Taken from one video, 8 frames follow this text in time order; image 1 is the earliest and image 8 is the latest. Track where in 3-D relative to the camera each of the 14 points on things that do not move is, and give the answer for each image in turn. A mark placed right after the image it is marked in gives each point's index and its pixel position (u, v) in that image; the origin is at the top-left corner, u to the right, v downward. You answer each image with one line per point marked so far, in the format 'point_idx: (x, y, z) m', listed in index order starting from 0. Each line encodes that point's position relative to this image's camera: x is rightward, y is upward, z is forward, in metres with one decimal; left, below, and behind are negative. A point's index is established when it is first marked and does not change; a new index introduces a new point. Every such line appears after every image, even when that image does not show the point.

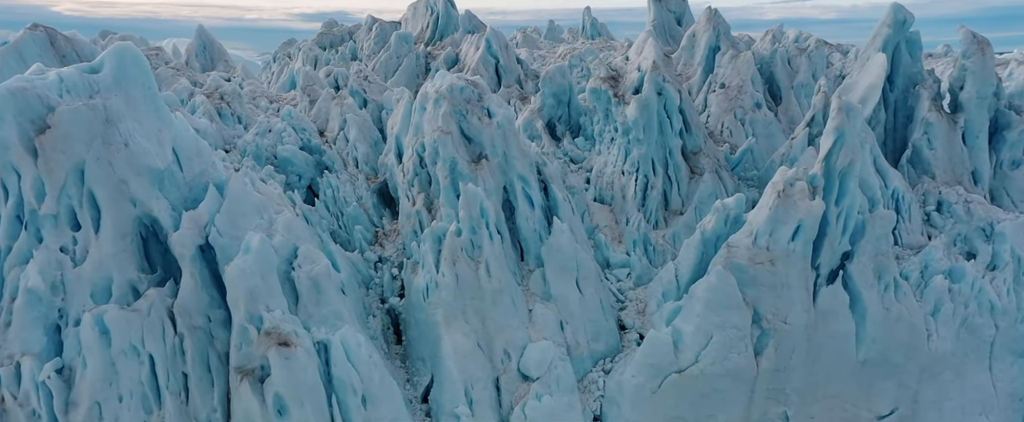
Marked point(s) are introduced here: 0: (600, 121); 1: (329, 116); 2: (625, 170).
0: (+1.8, +1.9, +14.7) m
1: (-3.6, +1.8, +13.7) m
2: (+2.2, +0.8, +13.8) m
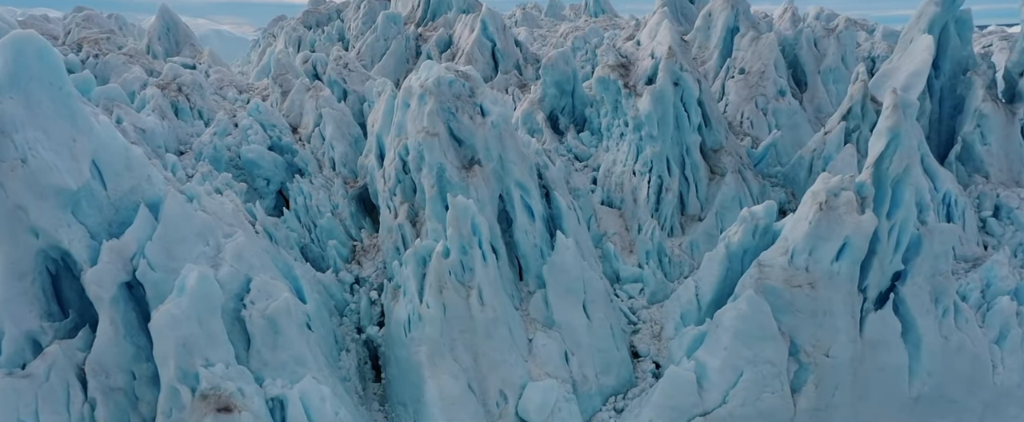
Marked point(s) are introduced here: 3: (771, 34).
0: (+1.8, +1.8, +13.2) m
1: (-3.6, +1.7, +12.1) m
2: (+2.2, +0.7, +12.3) m
3: (+5.9, +4.0, +15.9) m
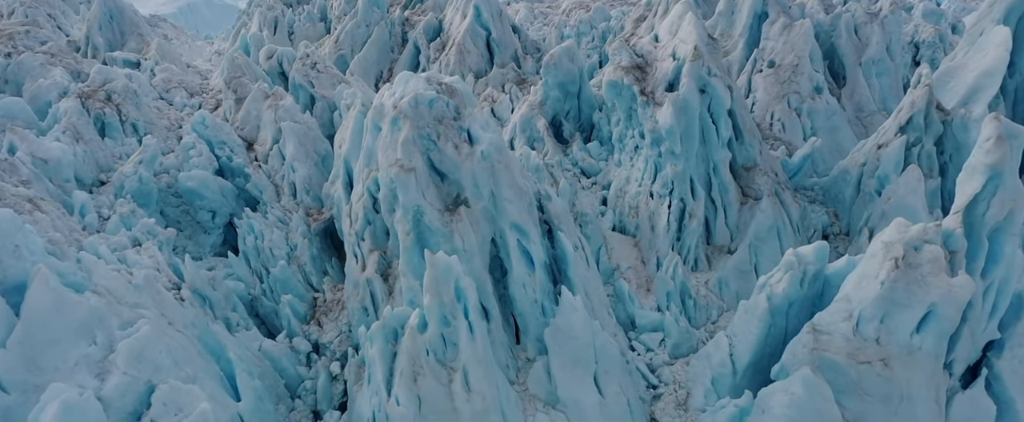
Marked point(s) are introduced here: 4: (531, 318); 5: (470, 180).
0: (+1.7, +1.4, +11.2) m
1: (-3.7, +1.3, +10.2) m
2: (+2.1, +0.3, +10.4) m
3: (+5.8, +3.8, +13.9) m
4: (+0.2, -1.2, +7.8) m
5: (-0.5, +0.3, +7.6) m
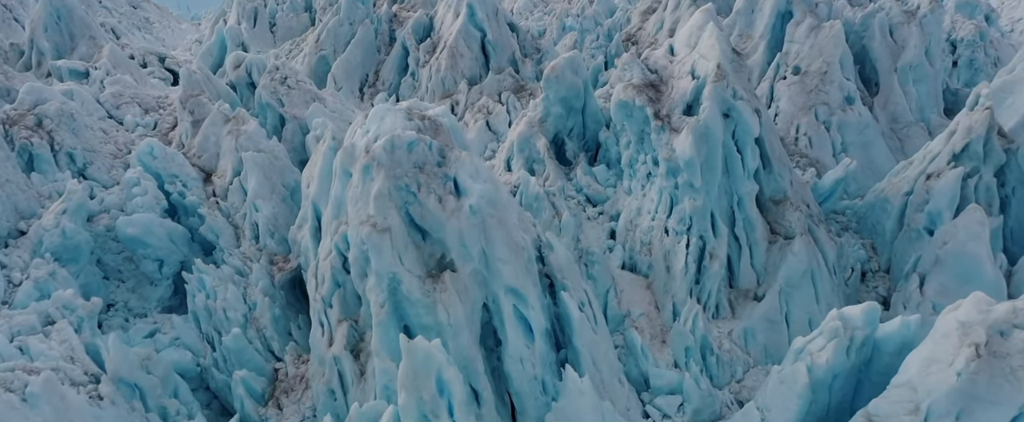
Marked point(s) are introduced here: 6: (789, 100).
0: (+1.7, +0.9, +9.9) m
1: (-3.7, +0.8, +8.9) m
2: (+2.1, -0.2, +9.2) m
3: (+5.8, +3.4, +12.5) m
4: (+0.2, -1.8, +6.6) m
5: (-0.5, -0.2, +6.3) m
6: (+4.9, +2.0, +12.4) m
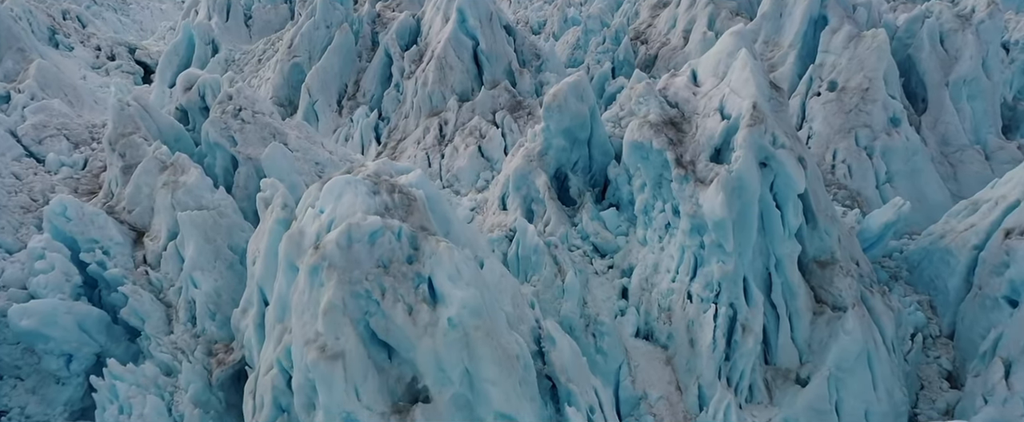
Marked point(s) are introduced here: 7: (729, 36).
0: (+1.6, +0.3, +8.4) m
1: (-3.8, +0.1, +7.4) m
2: (+2.0, -0.9, +7.7) m
3: (+5.7, +2.8, +10.9) m
4: (+0.1, -2.6, +5.2) m
5: (-0.6, -1.0, +4.9) m
6: (+4.8, +1.4, +10.8) m
7: (+2.6, +2.1, +8.3) m
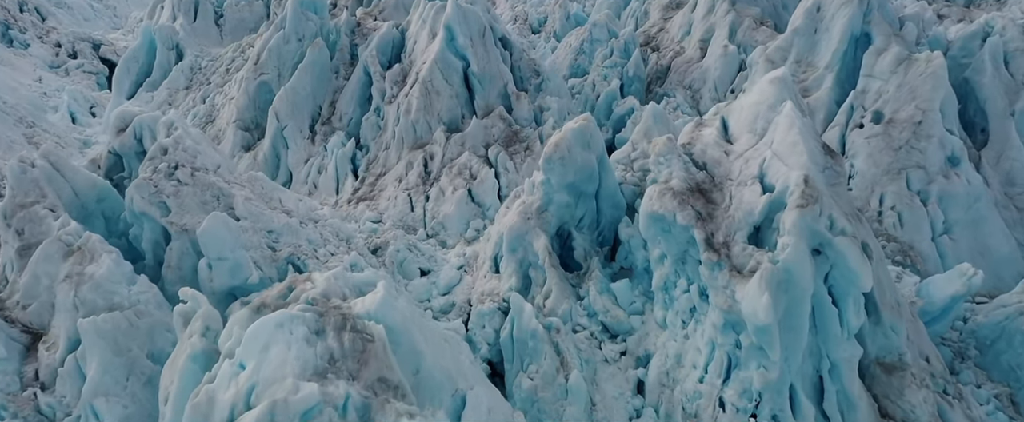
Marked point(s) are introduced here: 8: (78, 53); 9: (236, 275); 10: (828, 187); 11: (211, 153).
0: (+1.5, -0.5, +6.9) m
1: (-3.9, -0.7, +5.9) m
2: (+1.9, -1.7, +6.2) m
3: (+5.6, +2.1, +9.4) m
4: (0.0, -3.4, +3.8) m
5: (-0.6, -1.9, +3.4) m
6: (+4.7, +0.7, +9.3) m
7: (+2.5, +1.3, +6.8) m
8: (-11.6, +4.2, +18.8) m
9: (-2.5, -0.6, +6.4) m
10: (+2.7, +0.3, +5.9) m
11: (-3.3, +0.6, +7.4) m
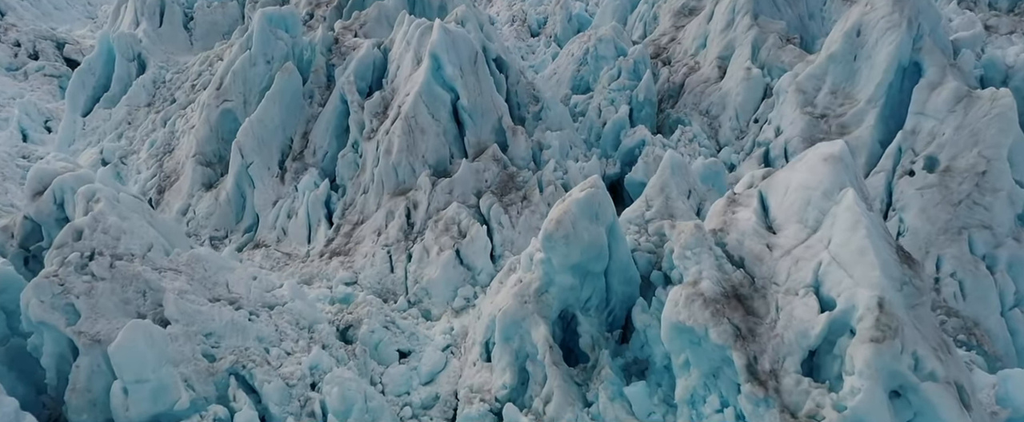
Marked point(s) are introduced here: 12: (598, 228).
0: (+1.5, -1.3, +5.7) m
1: (-3.9, -1.6, +4.7) m
2: (+1.9, -2.5, +5.0) m
3: (+5.6, +1.3, +8.0) m
4: (0.0, -4.3, +2.6) m
5: (-0.7, -2.8, +2.2) m
6: (+4.7, -0.1, +8.0) m
7: (+2.4, +0.5, +5.4) m
8: (-11.7, +3.8, +17.4) m
9: (-2.6, -1.4, +5.2) m
10: (+2.7, -0.6, +4.7) m
11: (-3.3, -0.2, +6.1) m
12: (+0.9, -0.1, +6.4) m
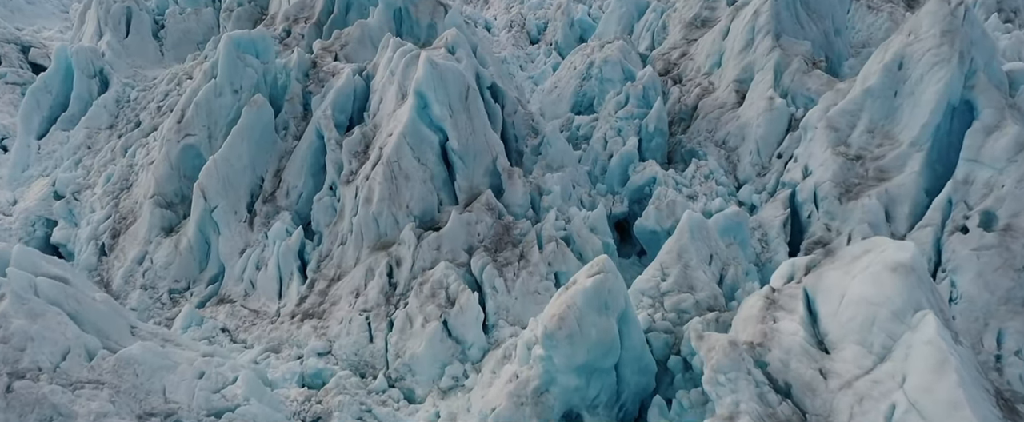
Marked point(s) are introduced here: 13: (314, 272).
0: (+1.4, -2.0, +4.7) m
1: (-3.9, -2.3, +3.6) m
2: (+1.8, -3.3, +4.0) m
3: (+5.6, +0.6, +7.0) m
4: (-0.1, -5.1, +1.7) m
5: (-0.7, -3.6, +1.2) m
6: (+4.6, -0.8, +7.0) m
7: (+2.4, -0.3, +4.4) m
8: (-11.7, +3.4, +16.2) m
9: (-2.6, -2.1, +4.2) m
10: (+2.6, -1.3, +3.7) m
11: (-3.3, -0.8, +5.0) m
12: (+0.9, -0.8, +5.3) m
13: (-2.3, -0.7, +8.2) m
